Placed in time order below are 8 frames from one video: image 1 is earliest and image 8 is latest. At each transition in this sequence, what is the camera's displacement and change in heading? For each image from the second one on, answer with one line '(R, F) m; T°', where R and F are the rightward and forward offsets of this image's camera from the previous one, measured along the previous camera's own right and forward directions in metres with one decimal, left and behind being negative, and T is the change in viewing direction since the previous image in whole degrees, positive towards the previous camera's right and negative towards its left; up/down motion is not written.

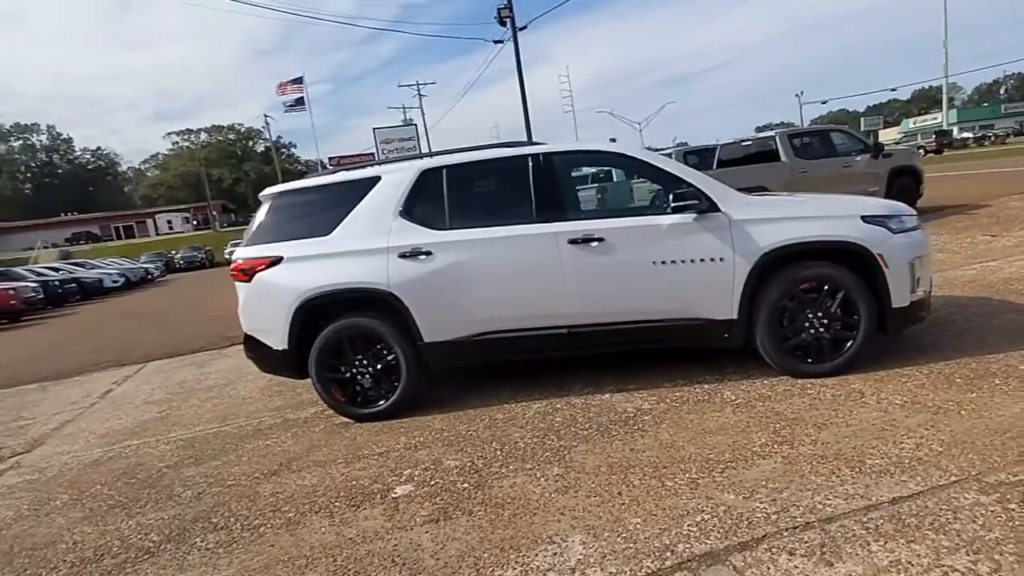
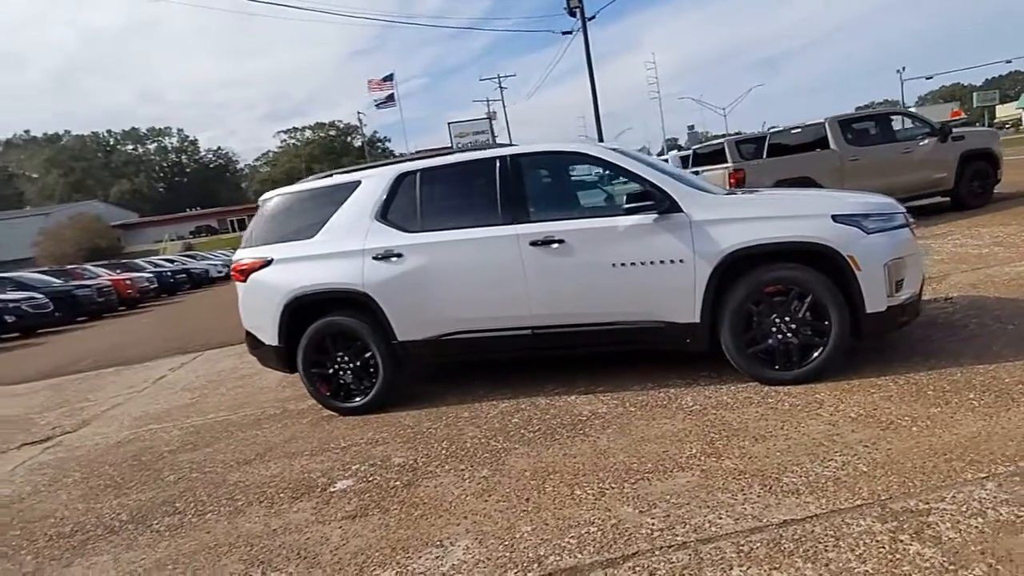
(+1.0, +0.1) m; -9°
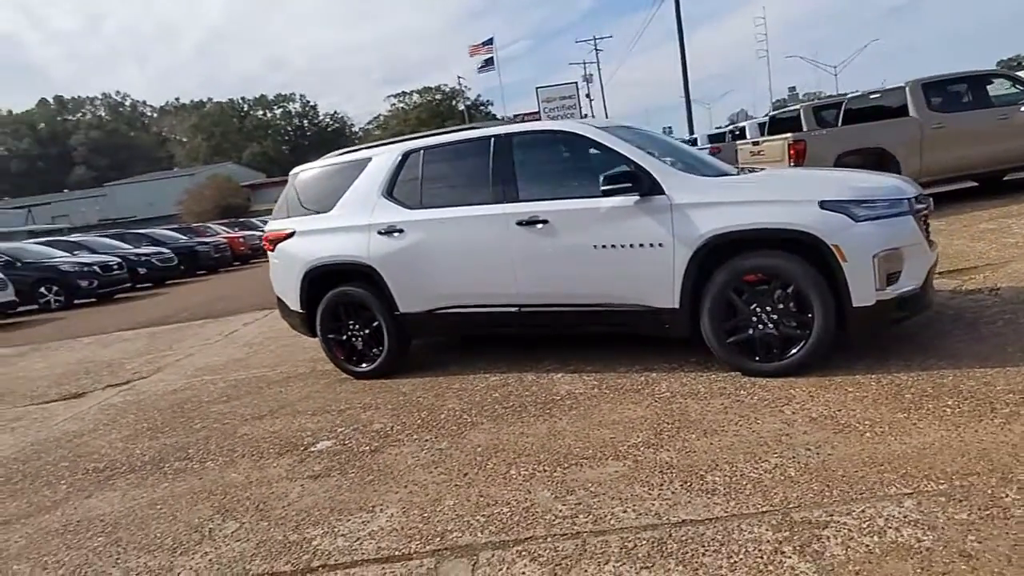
(+0.9, 0.0) m; -9°
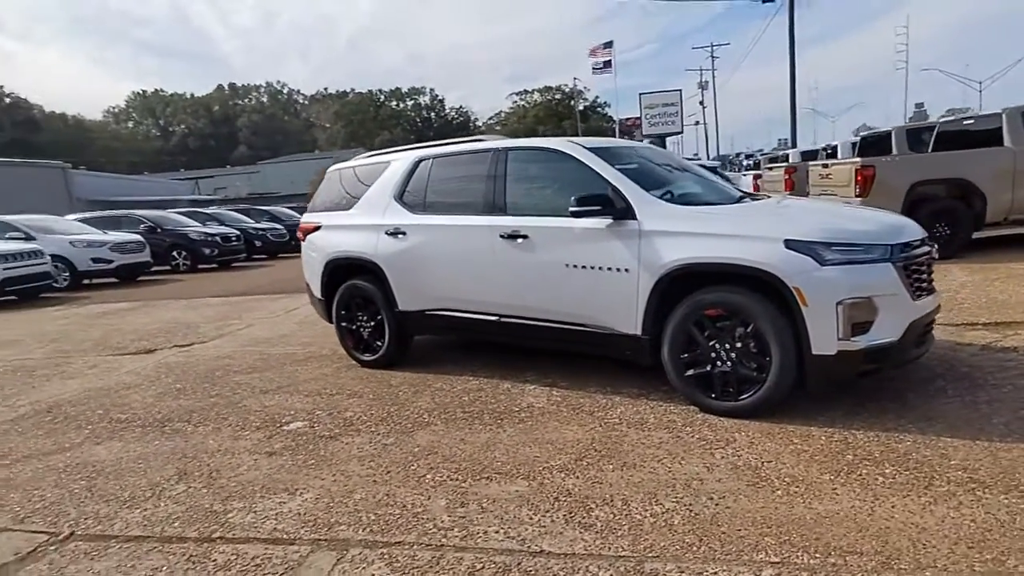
(+1.0, 0.0) m; -10°
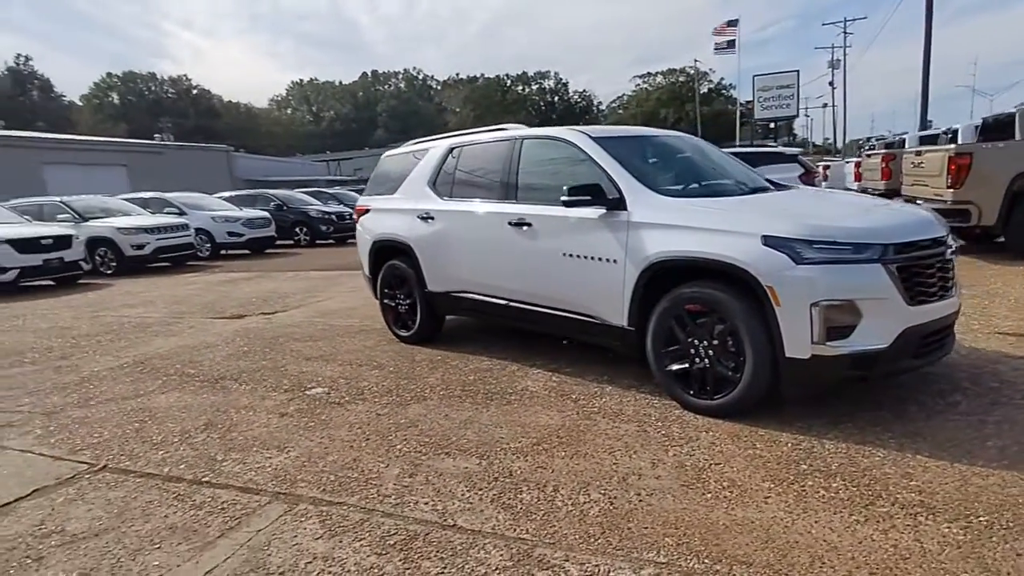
(+0.9, 0.0) m; -11°
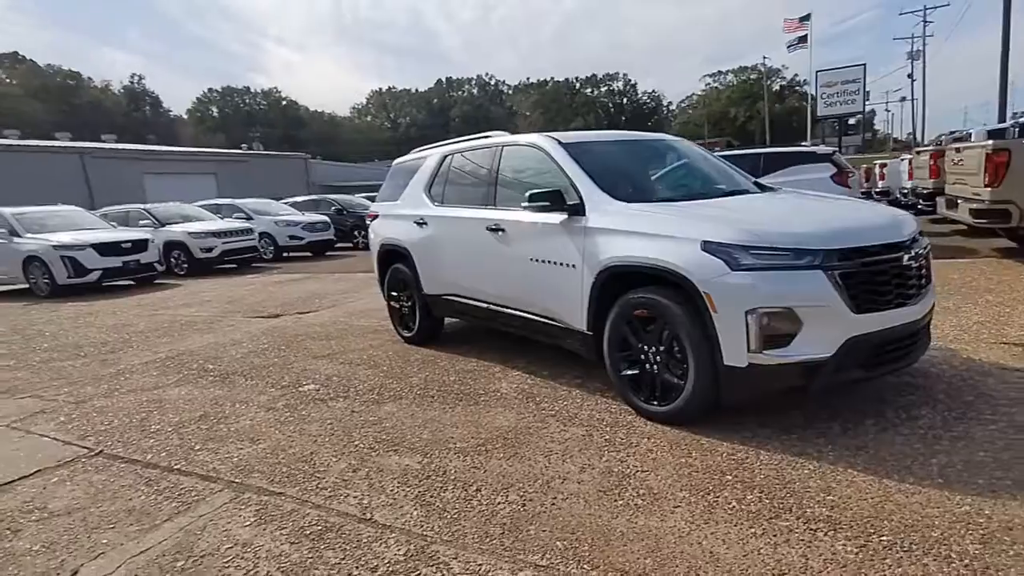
(+0.7, 0.0) m; -7°
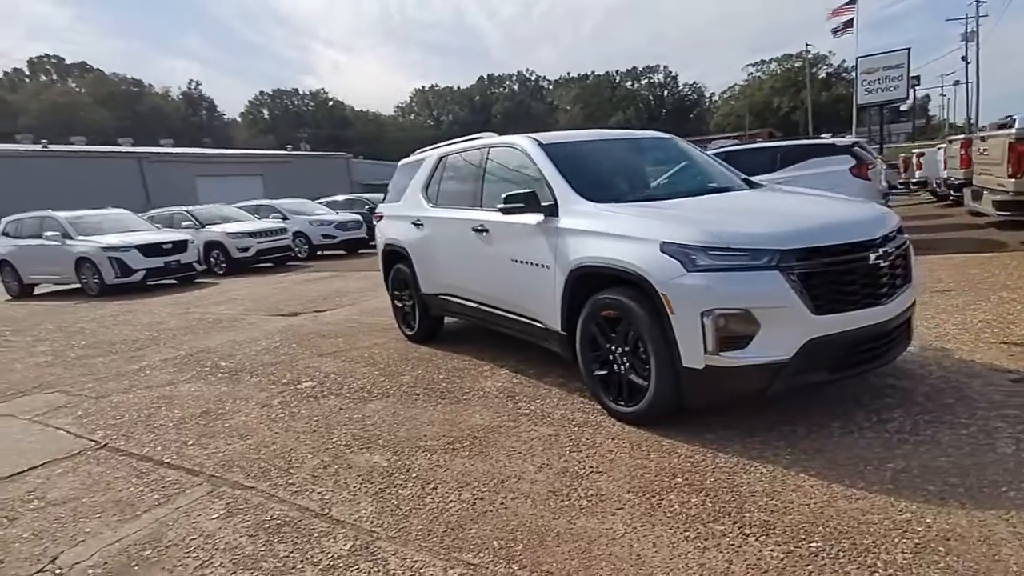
(+0.4, 0.0) m; -4°
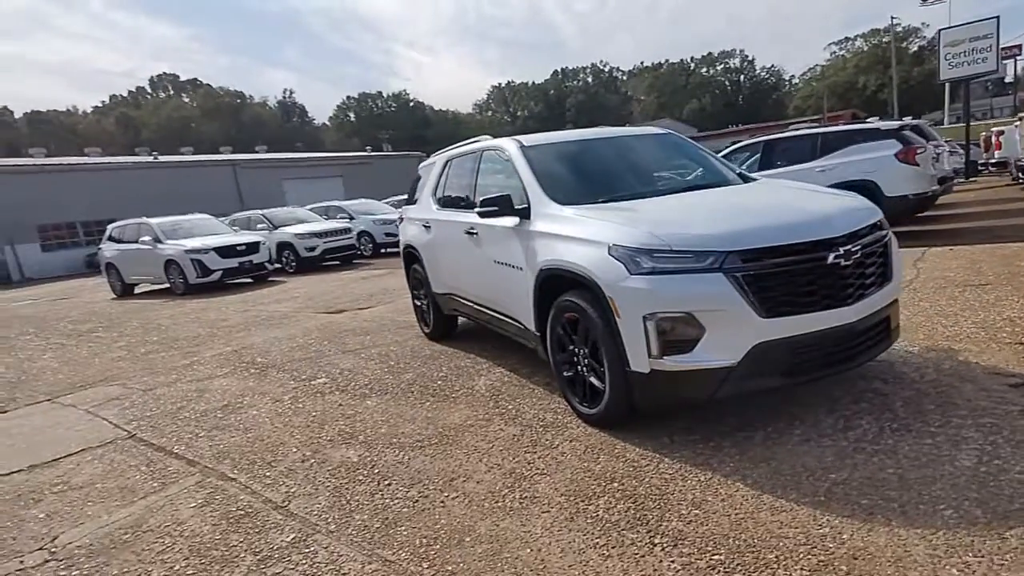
(+0.7, 0.0) m; -7°
